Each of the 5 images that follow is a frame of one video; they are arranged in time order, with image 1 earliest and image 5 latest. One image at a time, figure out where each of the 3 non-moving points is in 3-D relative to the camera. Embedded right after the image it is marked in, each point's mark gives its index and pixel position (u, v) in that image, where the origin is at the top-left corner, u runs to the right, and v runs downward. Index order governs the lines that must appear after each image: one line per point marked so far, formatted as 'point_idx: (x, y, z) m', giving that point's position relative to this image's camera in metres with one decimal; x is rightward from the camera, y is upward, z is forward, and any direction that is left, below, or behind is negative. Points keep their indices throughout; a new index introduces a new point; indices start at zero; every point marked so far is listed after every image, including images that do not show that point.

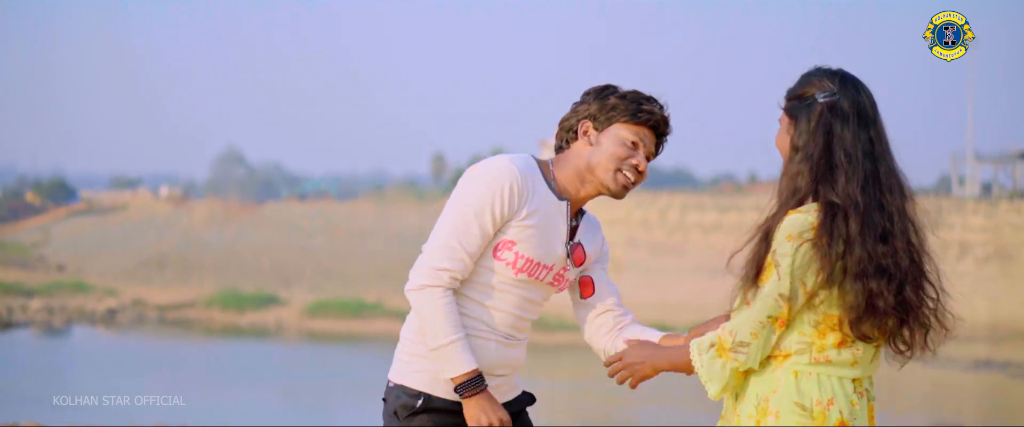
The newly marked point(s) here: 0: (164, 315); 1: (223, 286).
0: (-2.7, -0.8, +8.2) m
1: (-2.3, -0.6, +8.5) m
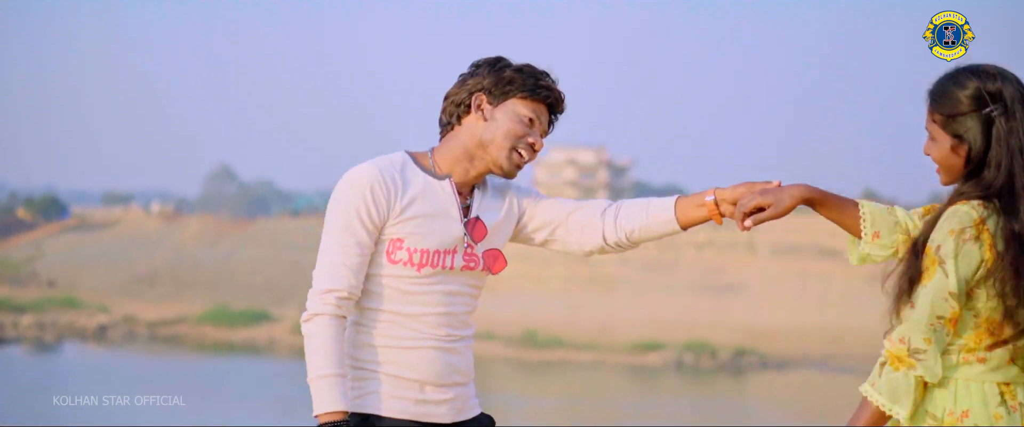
0: (-2.7, -0.9, +8.2) m
1: (-2.4, -0.7, +8.5) m
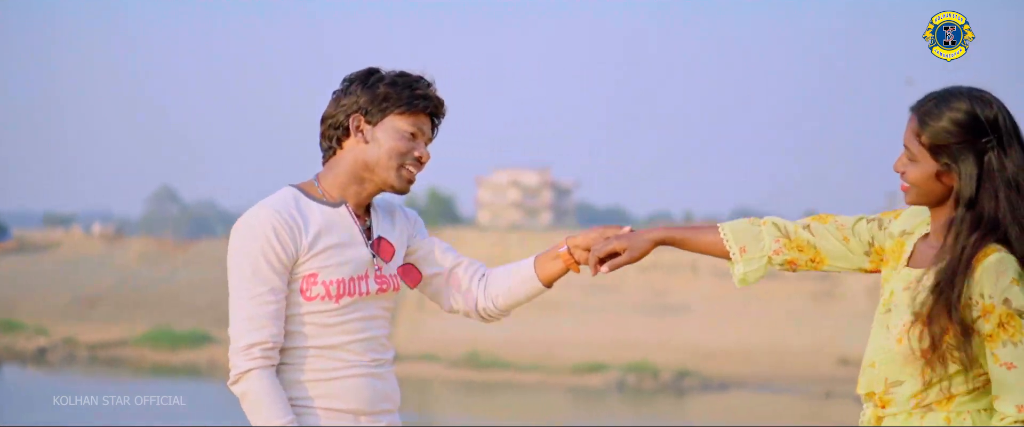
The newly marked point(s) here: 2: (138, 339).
0: (-3.2, -1.1, +8.1) m
1: (-2.8, -0.9, +8.4) m
2: (-2.9, -1.0, +8.3) m
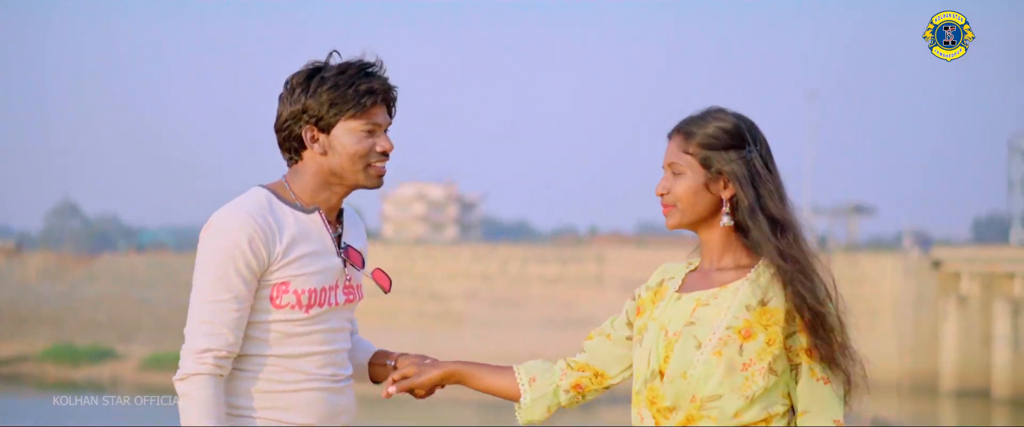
0: (-3.8, -1.7, +8.4) m
1: (-3.4, -1.5, +8.7) m
2: (-3.5, -1.6, +8.6) m
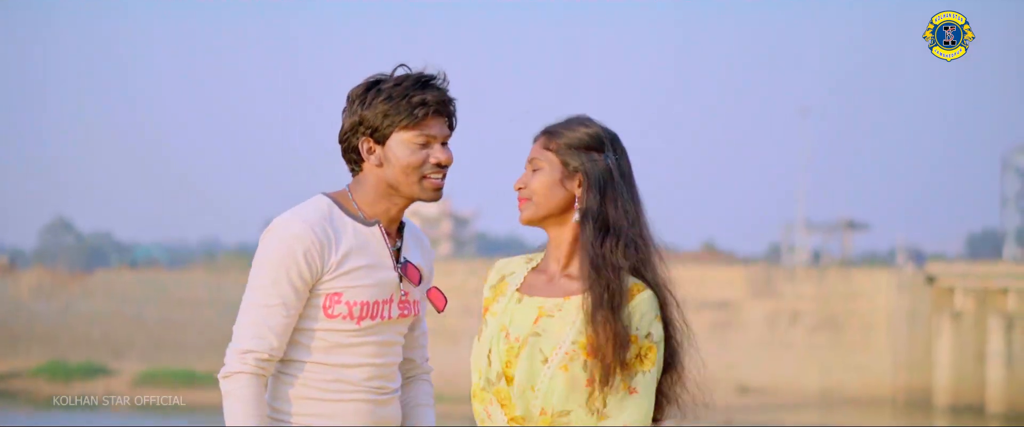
0: (-3.1, -2.0, +7.6) m
1: (-2.7, -1.8, +7.9) m
2: (-2.8, -1.9, +7.8) m
